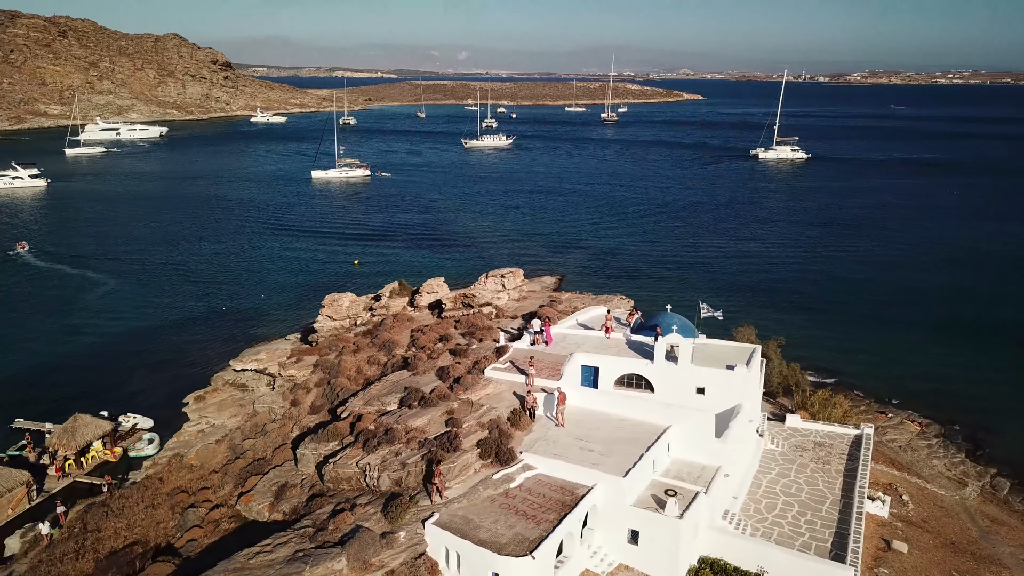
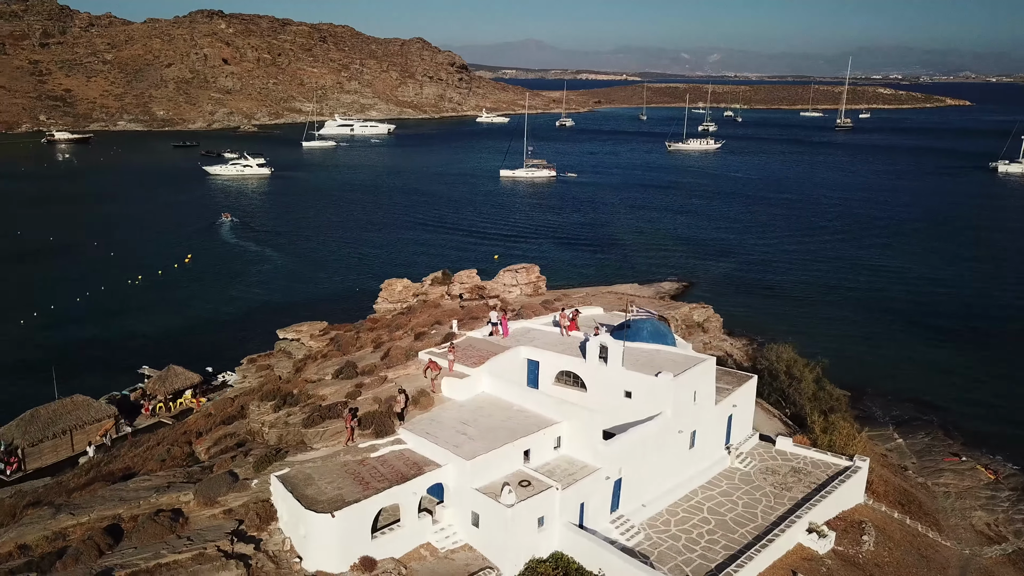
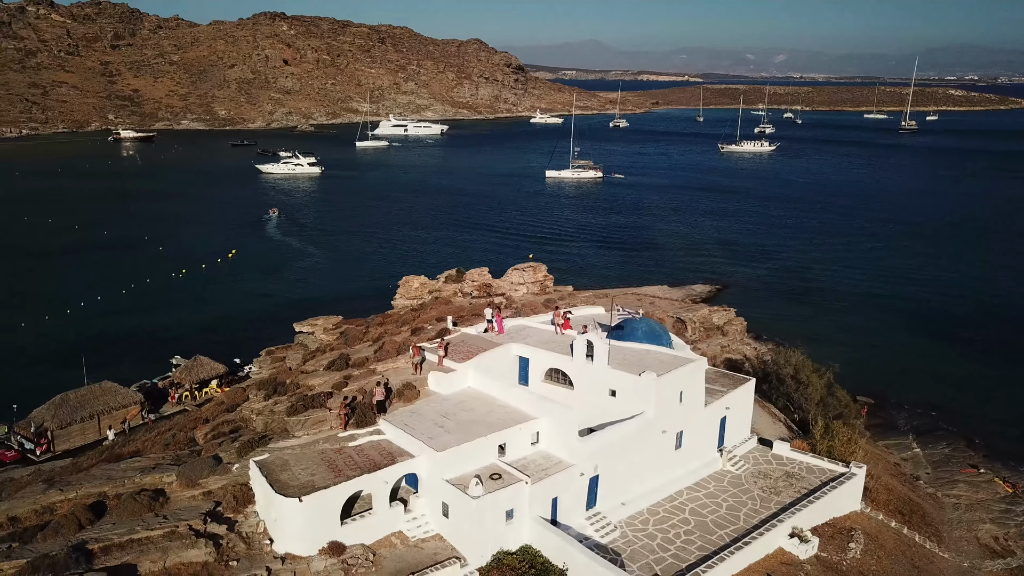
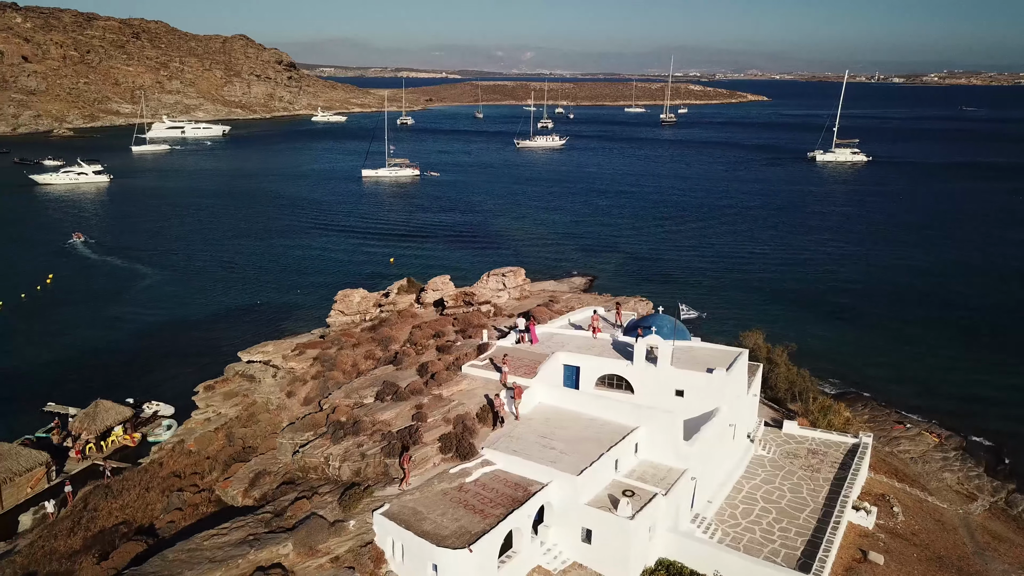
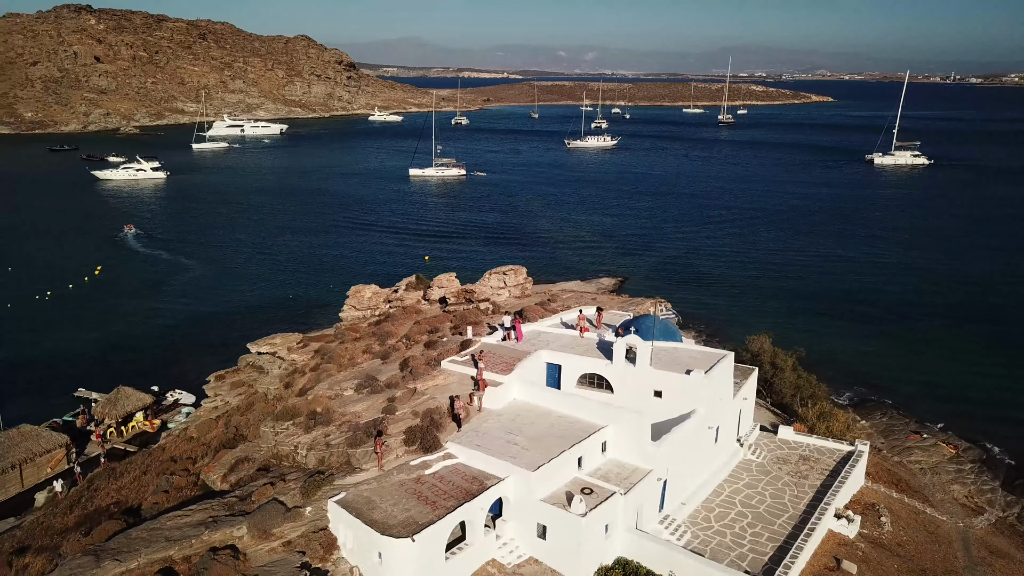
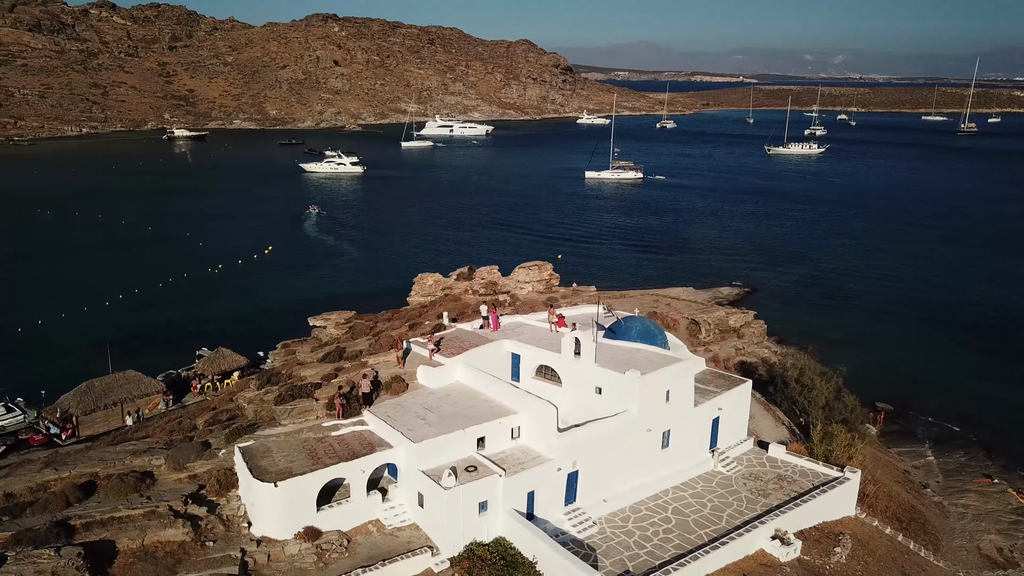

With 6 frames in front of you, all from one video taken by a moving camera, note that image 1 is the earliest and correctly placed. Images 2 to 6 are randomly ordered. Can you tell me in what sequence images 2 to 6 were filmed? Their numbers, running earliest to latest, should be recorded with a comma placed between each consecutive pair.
4, 5, 2, 3, 6
